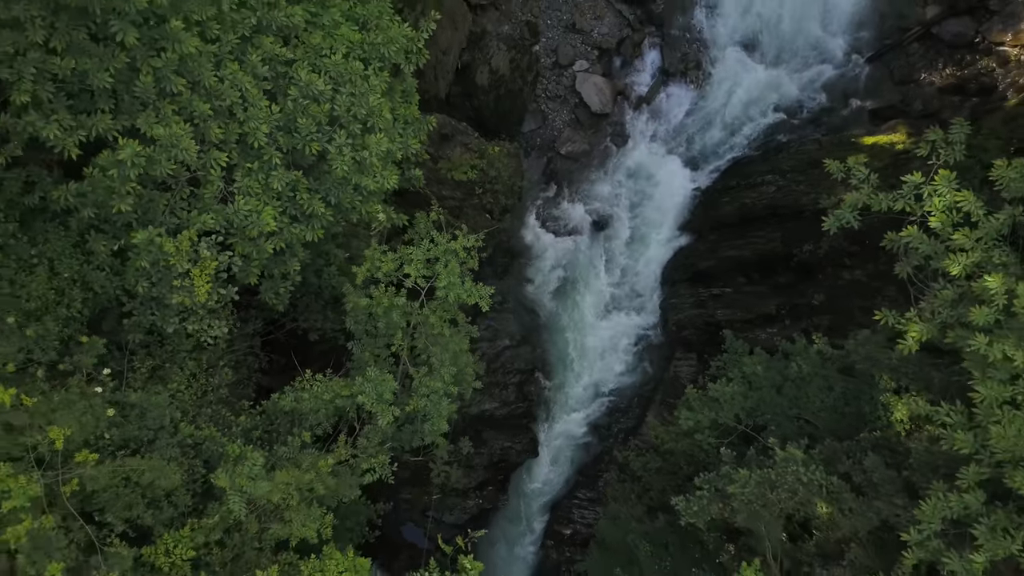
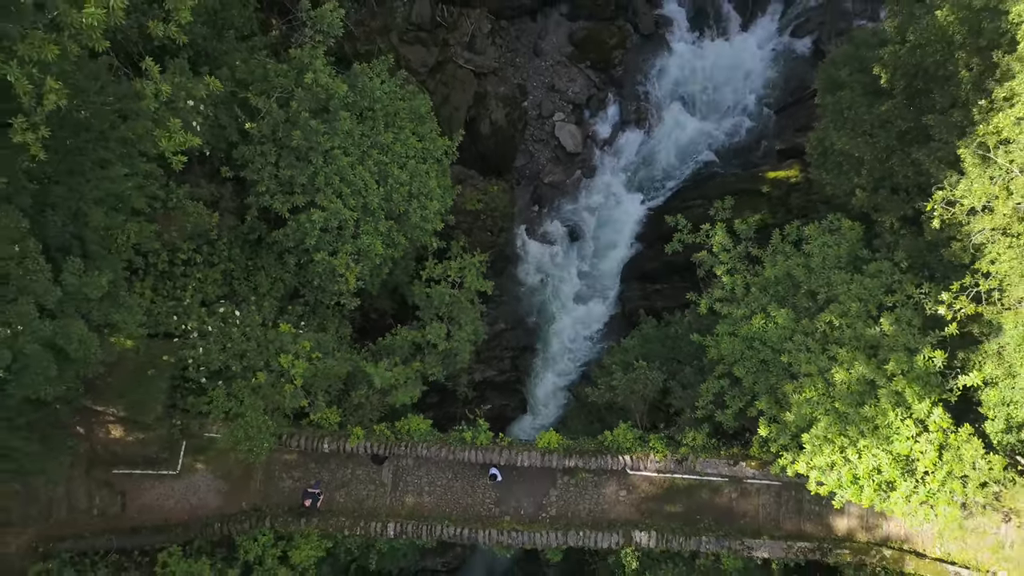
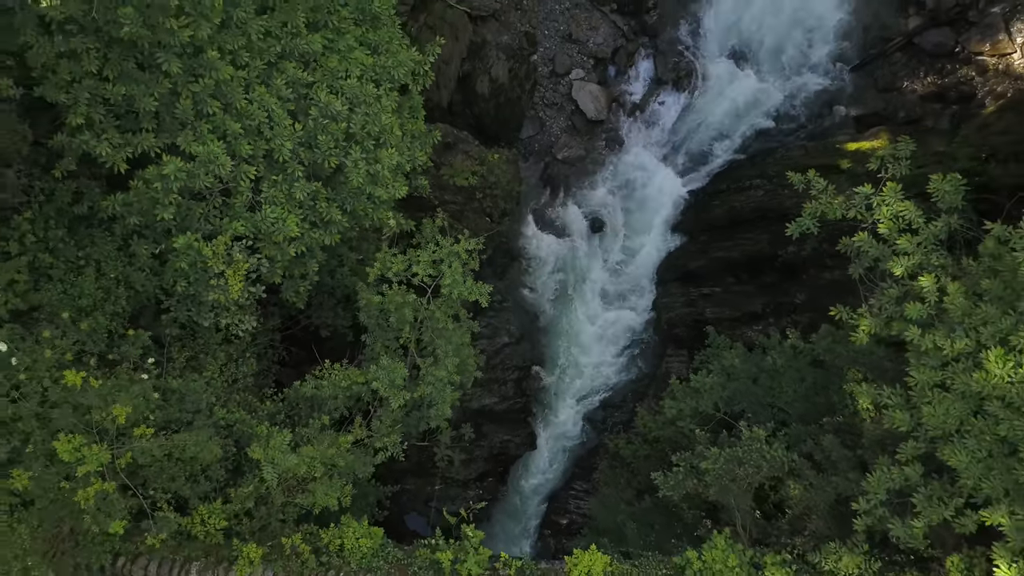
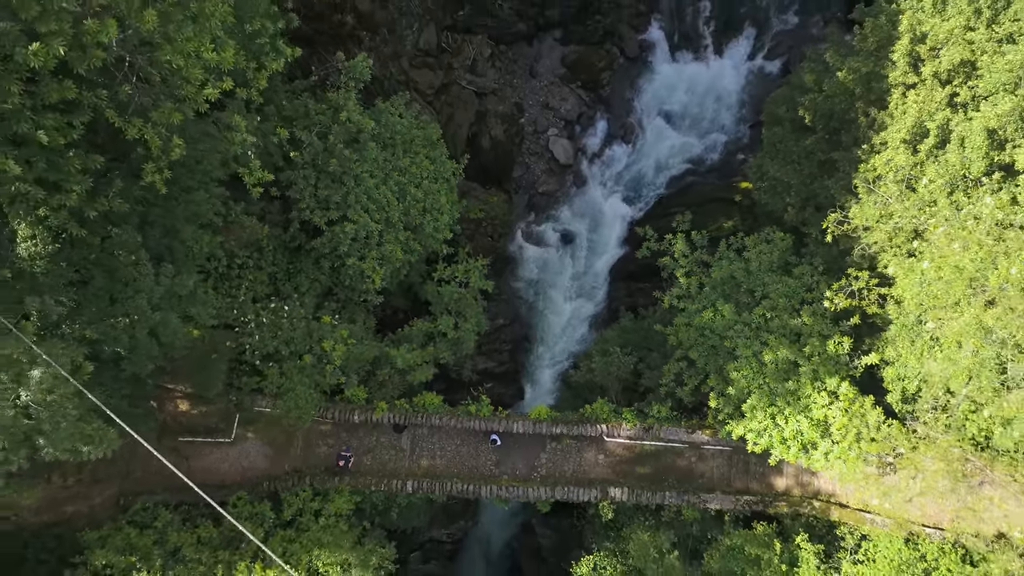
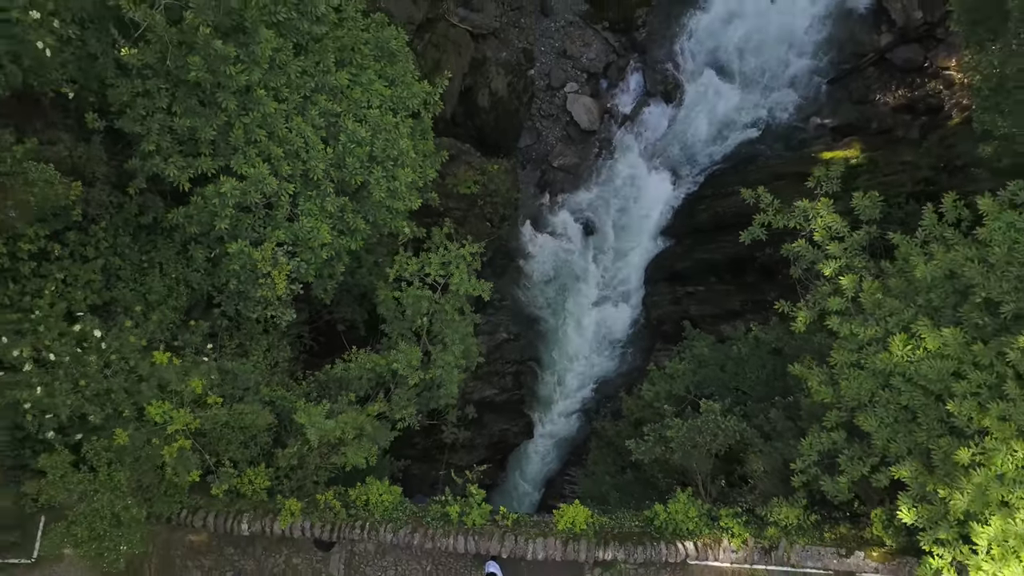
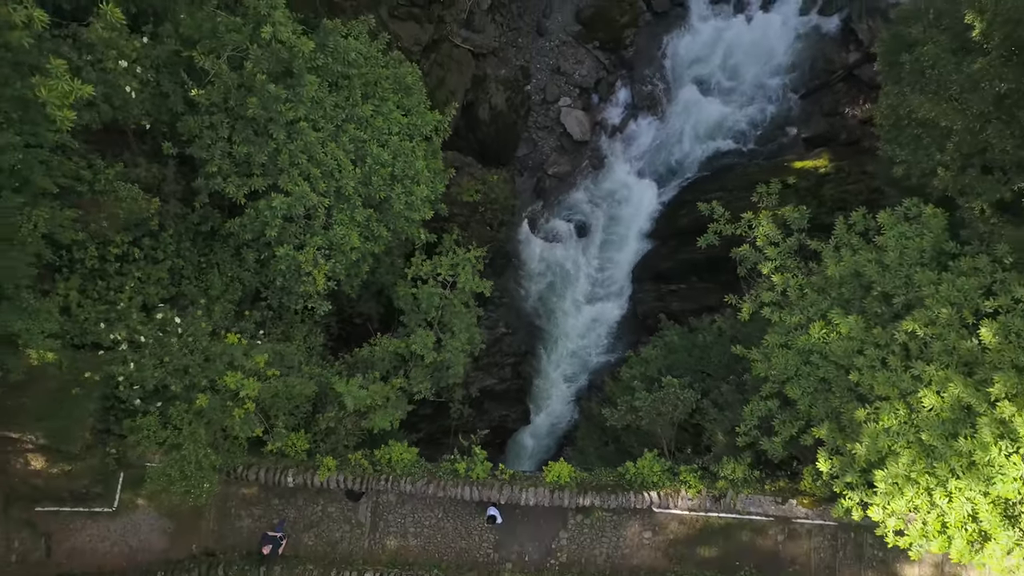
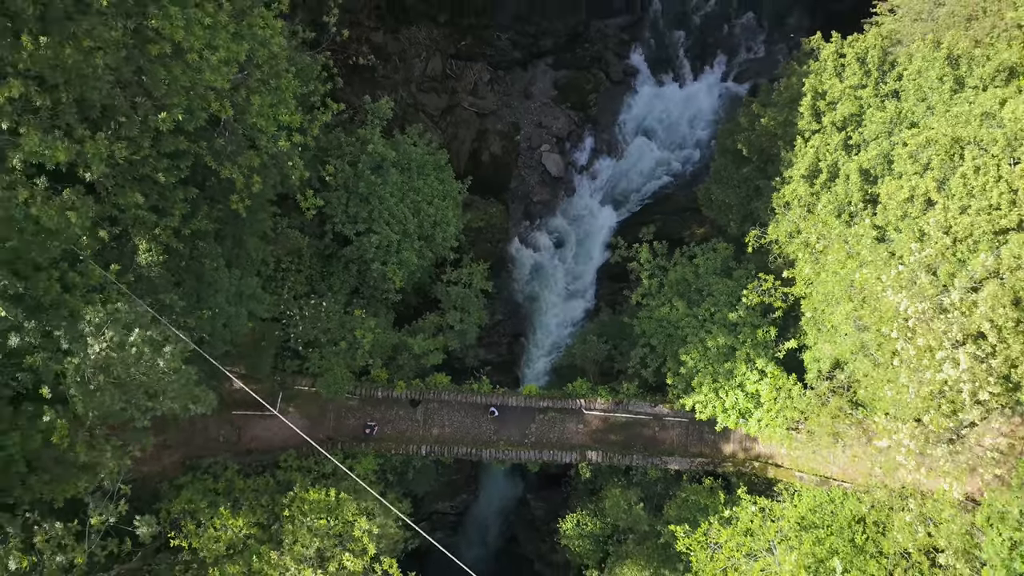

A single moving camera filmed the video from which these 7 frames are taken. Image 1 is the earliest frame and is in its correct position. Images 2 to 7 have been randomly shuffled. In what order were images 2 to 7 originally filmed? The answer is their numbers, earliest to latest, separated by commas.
3, 5, 6, 2, 4, 7
